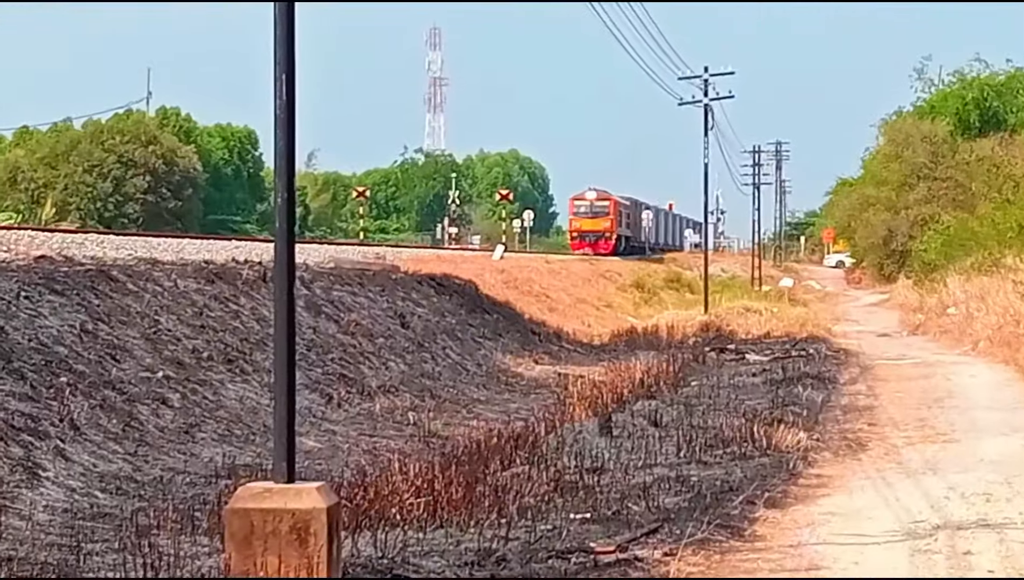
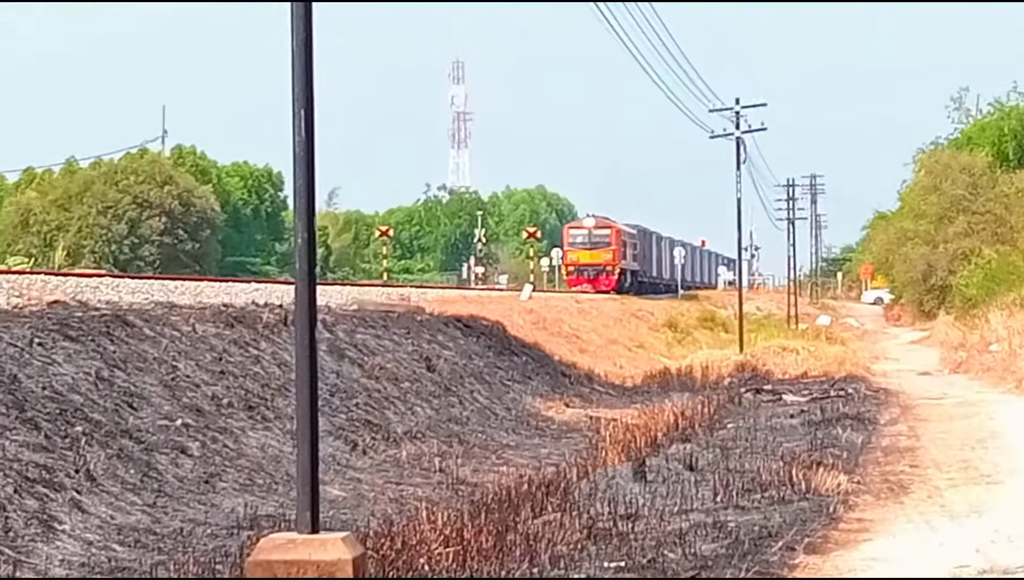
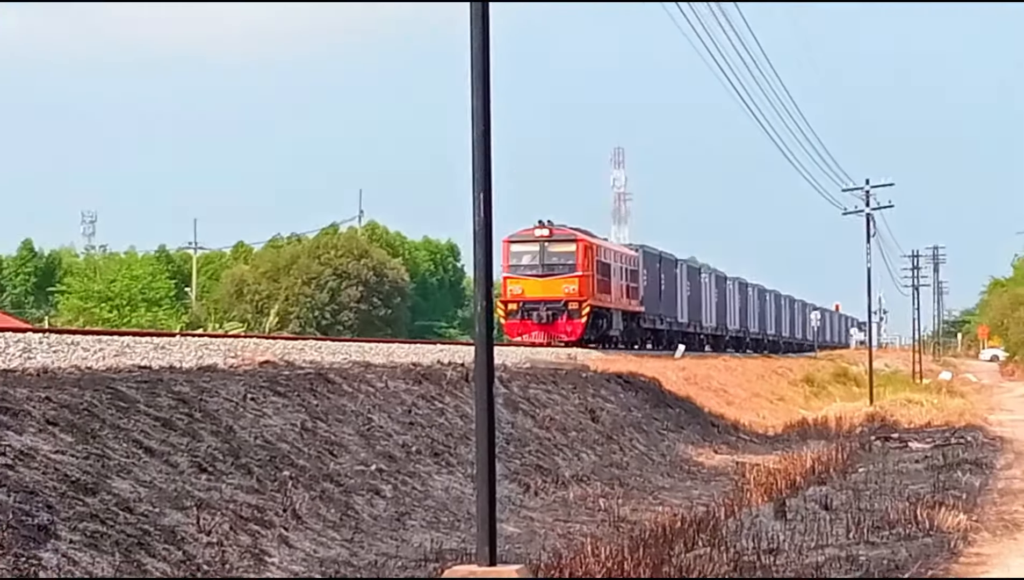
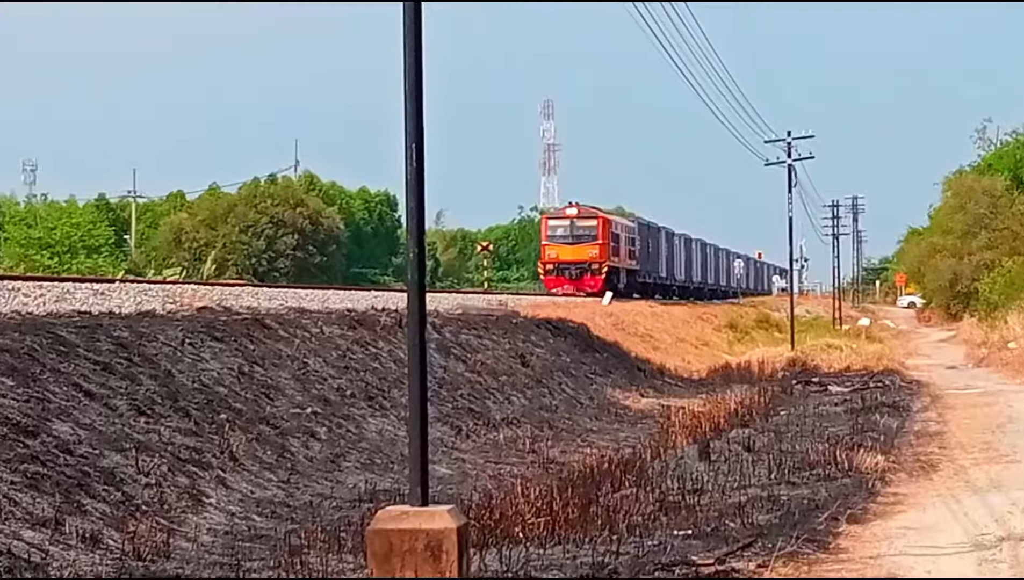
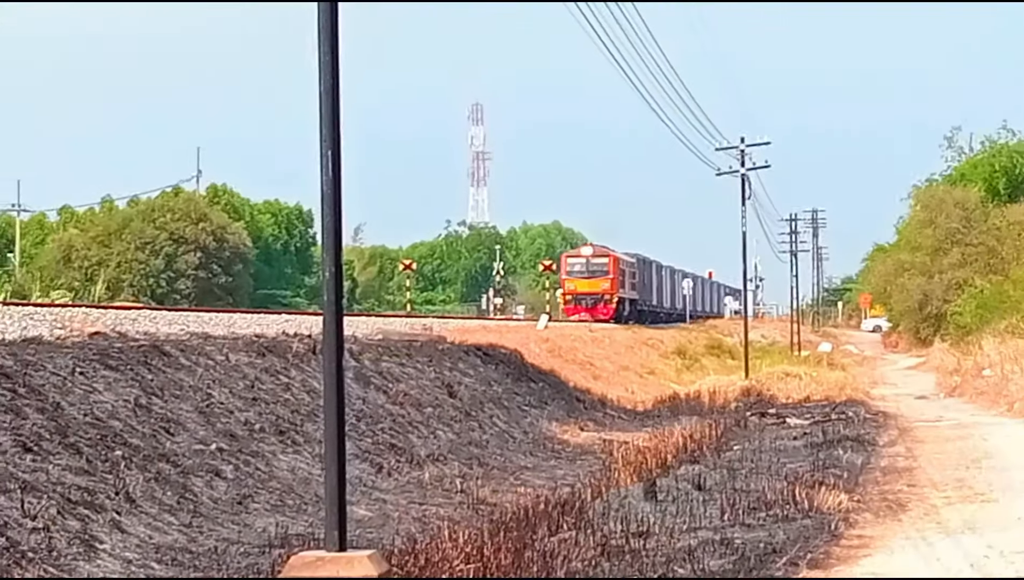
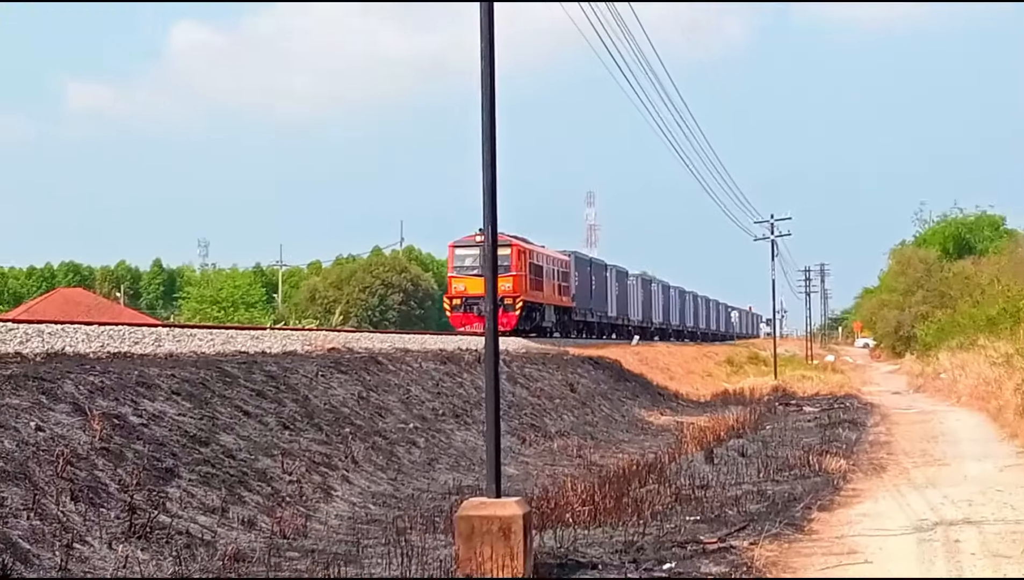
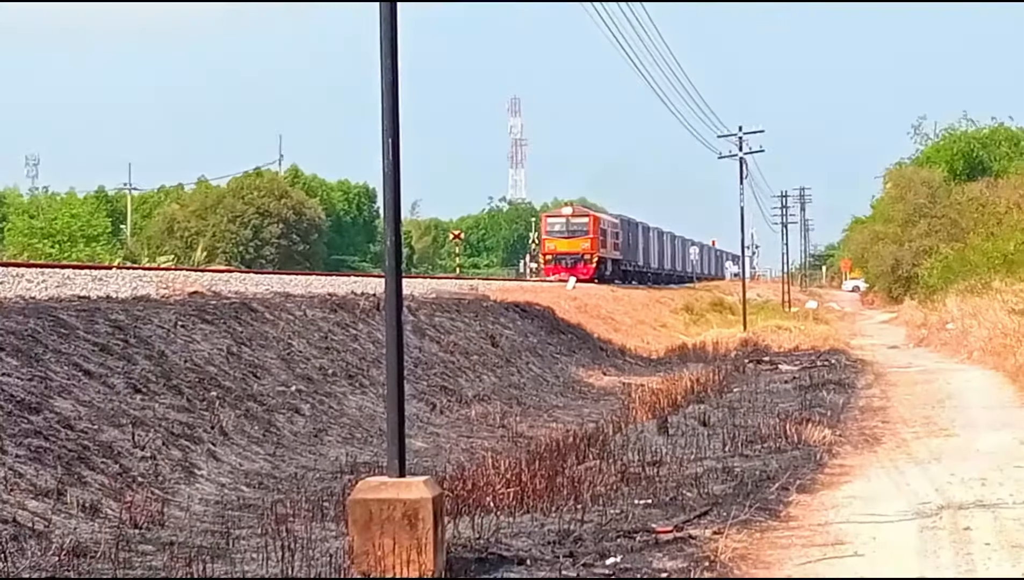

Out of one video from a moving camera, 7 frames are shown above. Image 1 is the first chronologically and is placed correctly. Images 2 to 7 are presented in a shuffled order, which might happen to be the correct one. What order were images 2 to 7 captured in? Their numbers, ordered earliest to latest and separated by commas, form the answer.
2, 5, 7, 4, 3, 6
